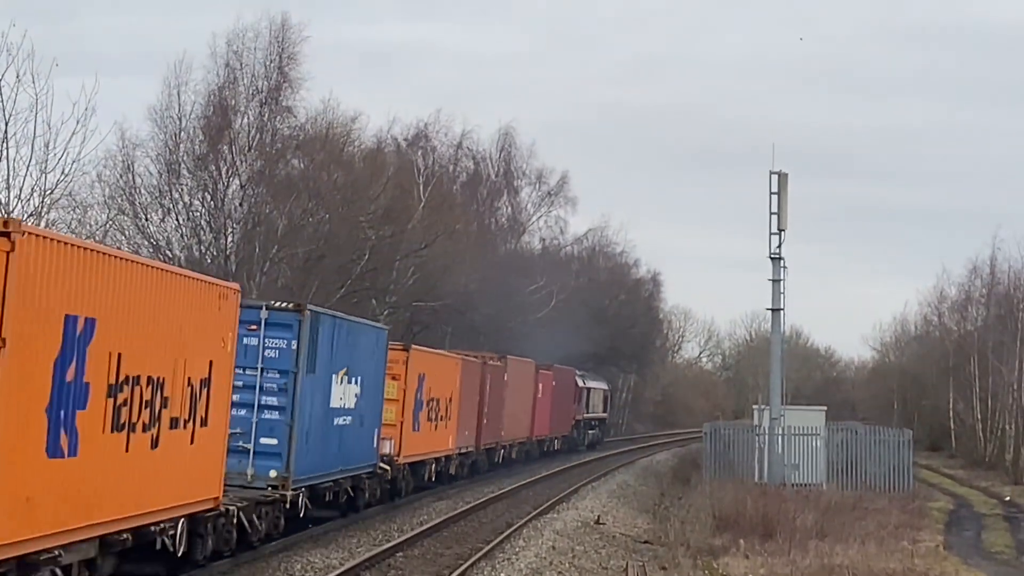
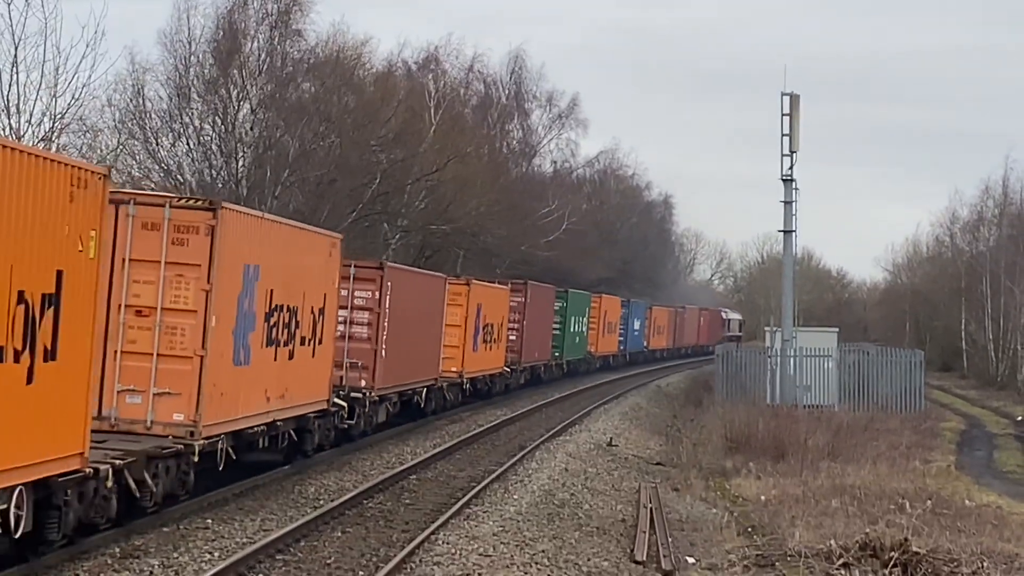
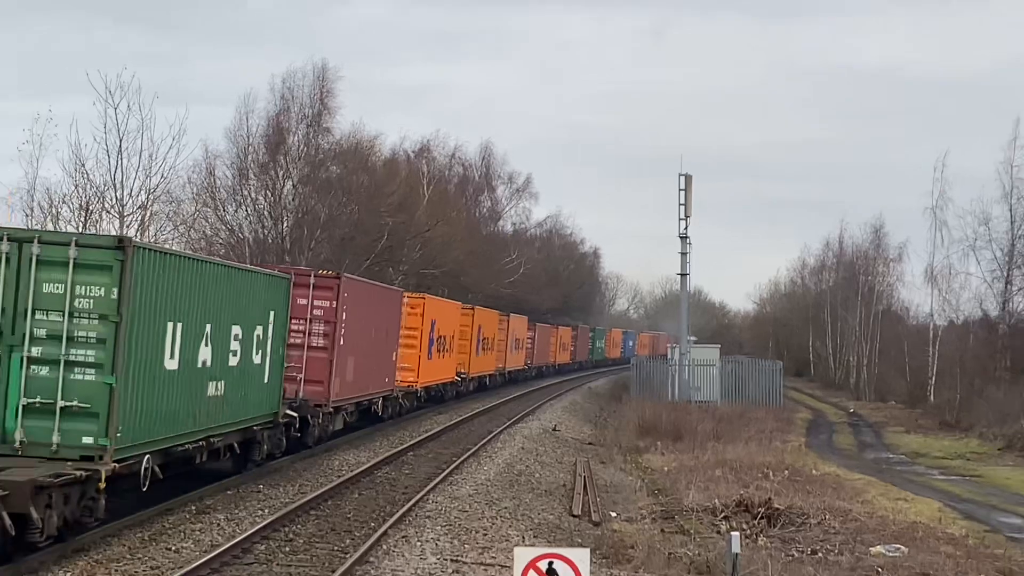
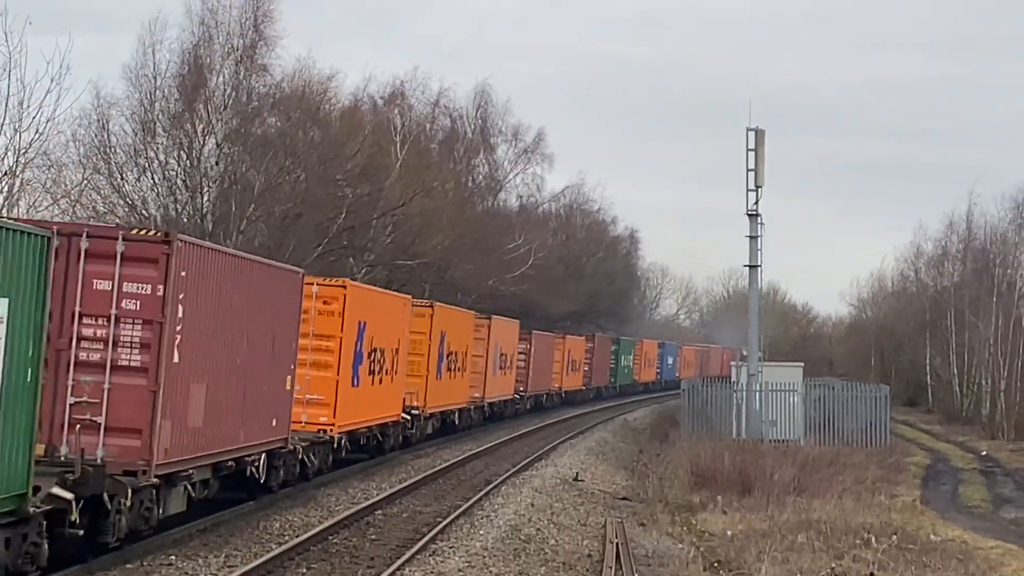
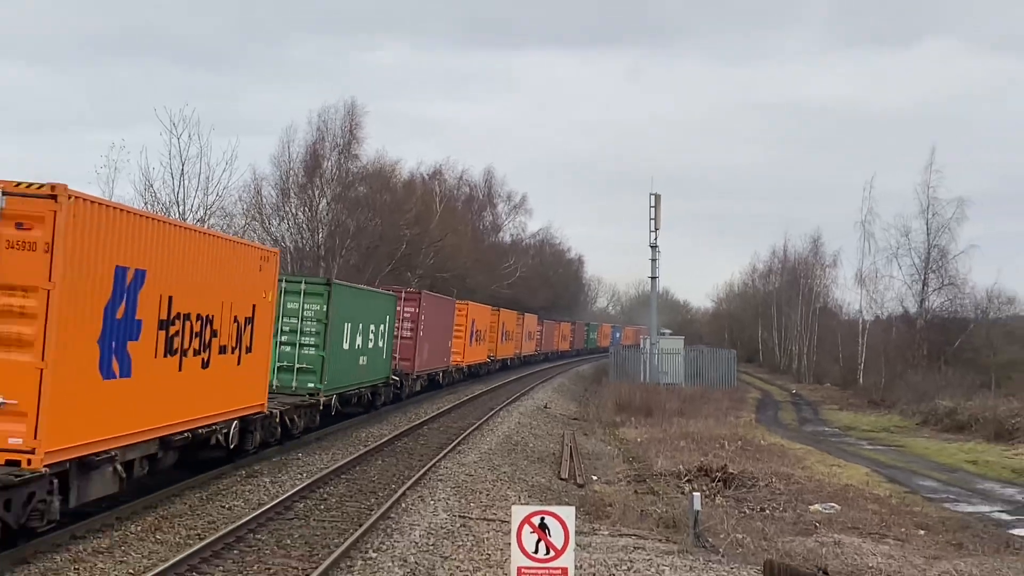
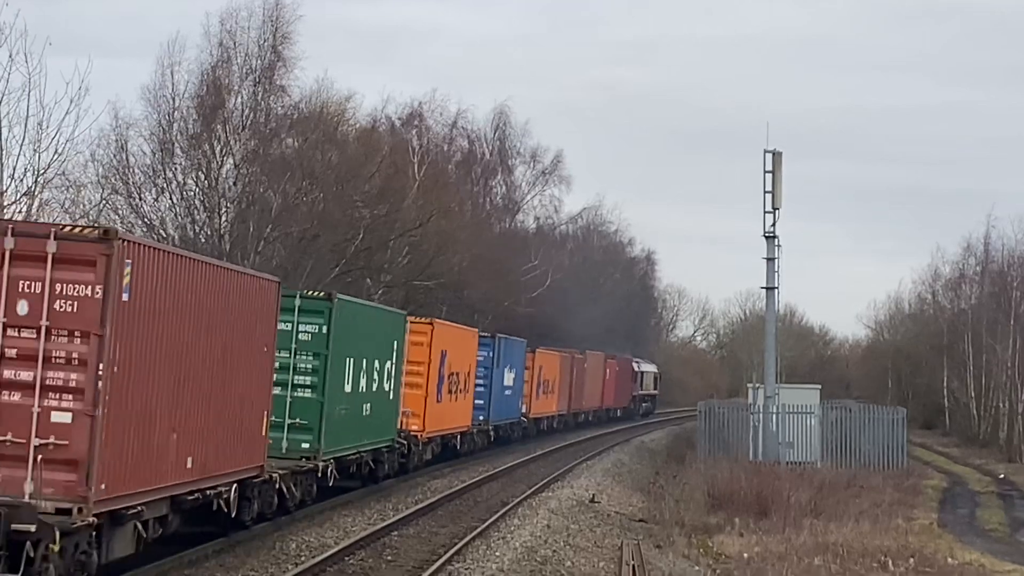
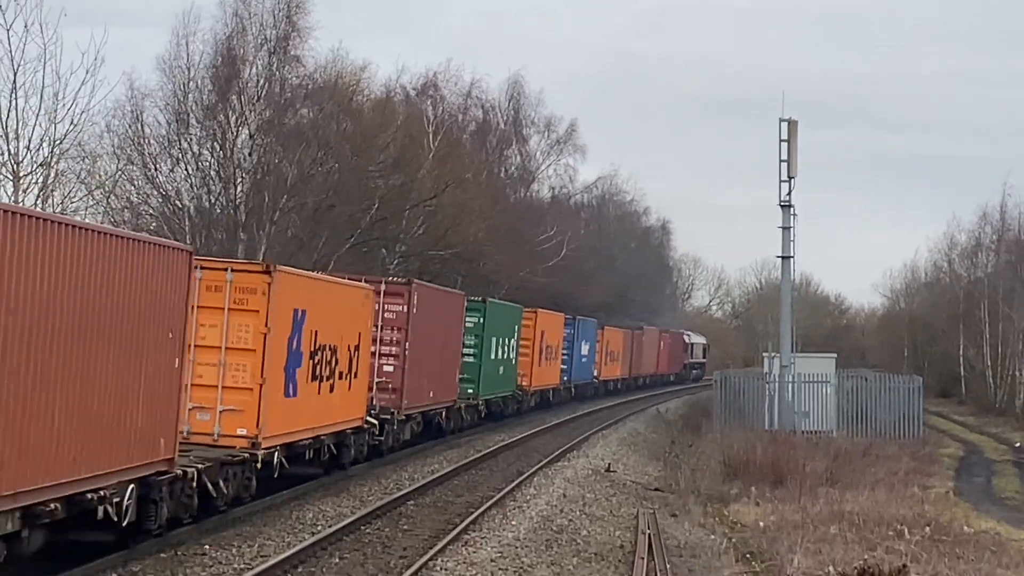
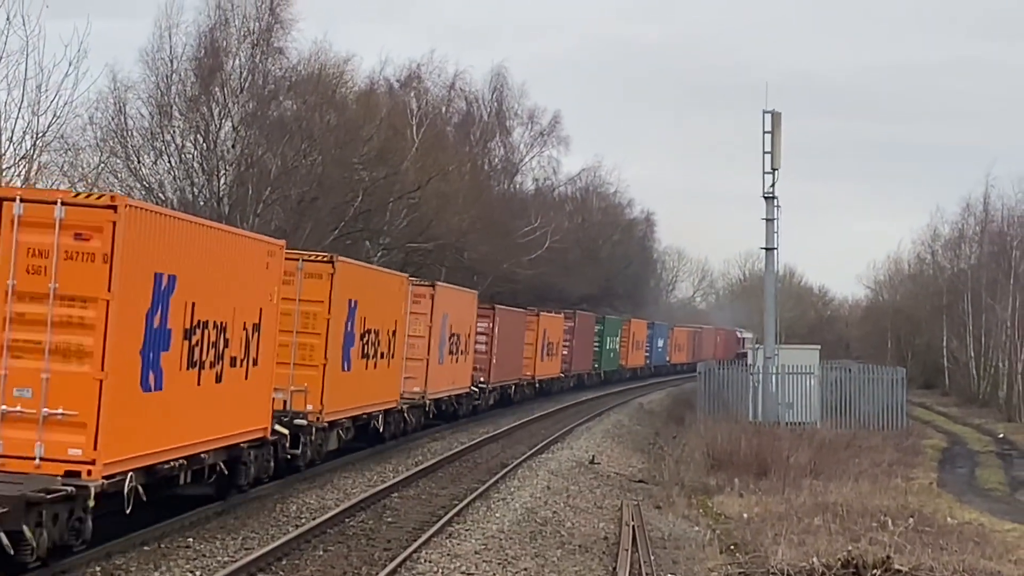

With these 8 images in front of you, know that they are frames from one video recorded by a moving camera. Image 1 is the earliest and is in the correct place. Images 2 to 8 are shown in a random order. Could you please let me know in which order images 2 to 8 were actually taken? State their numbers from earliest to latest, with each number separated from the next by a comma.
6, 7, 2, 8, 4, 3, 5
